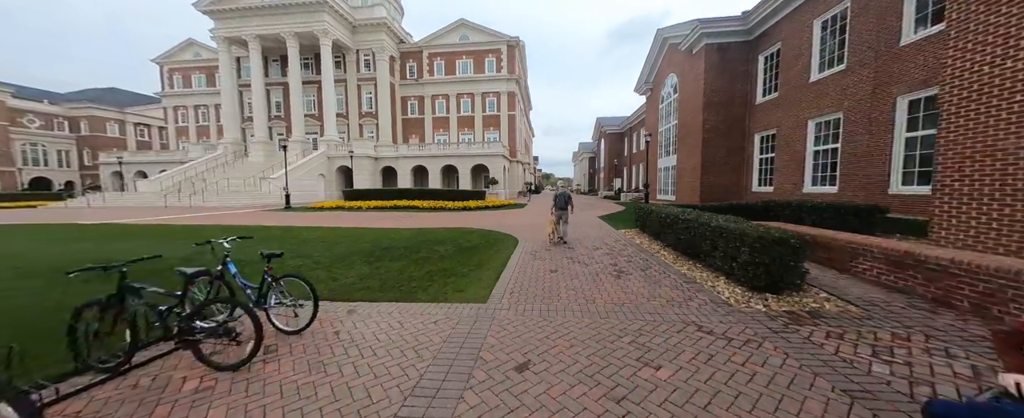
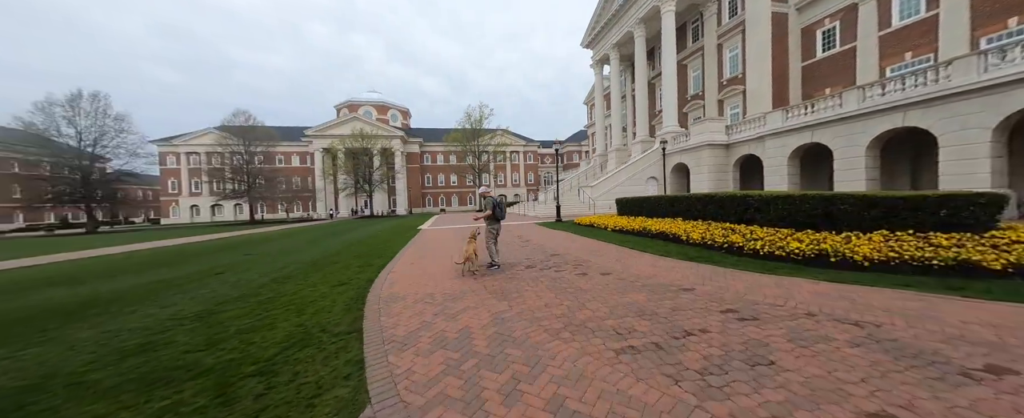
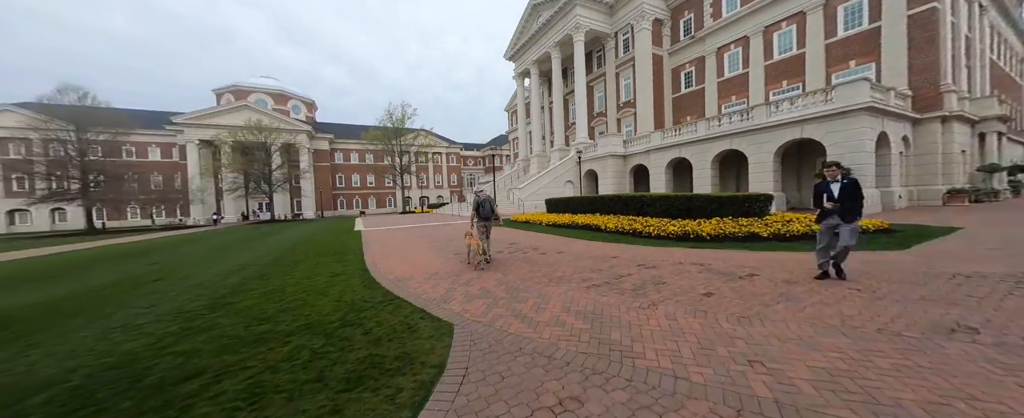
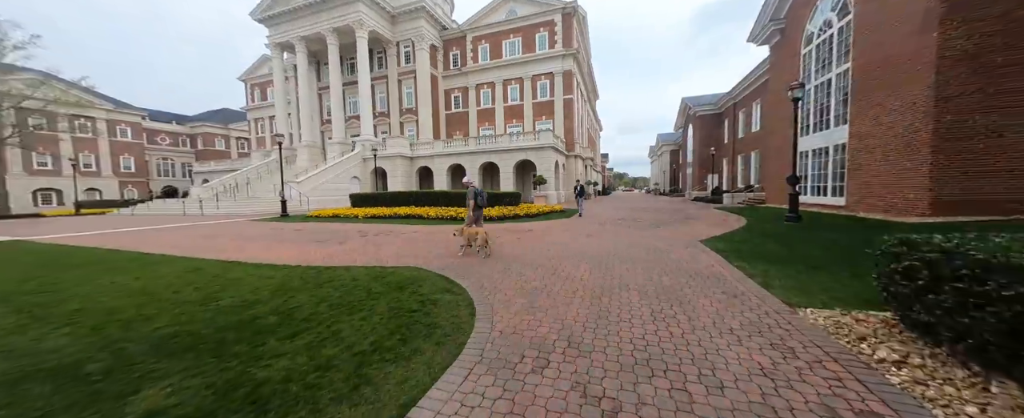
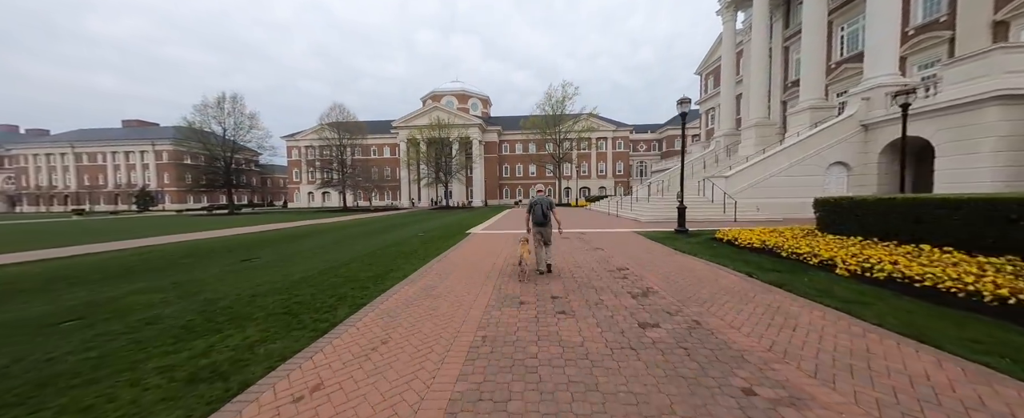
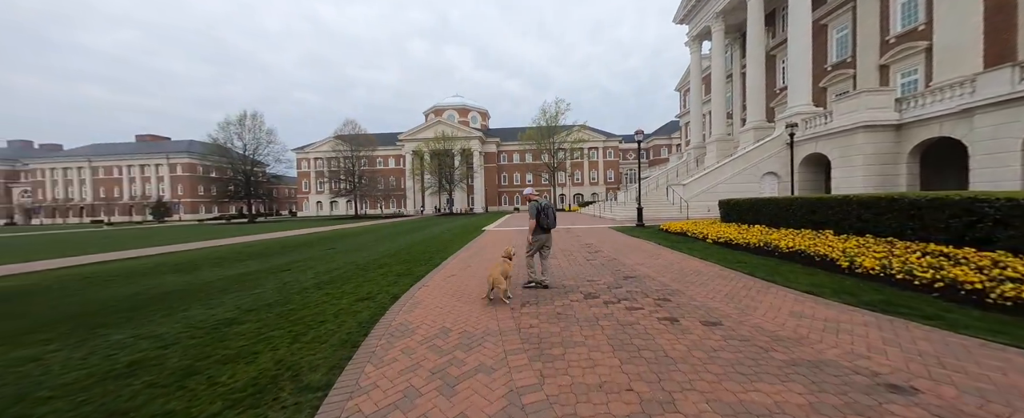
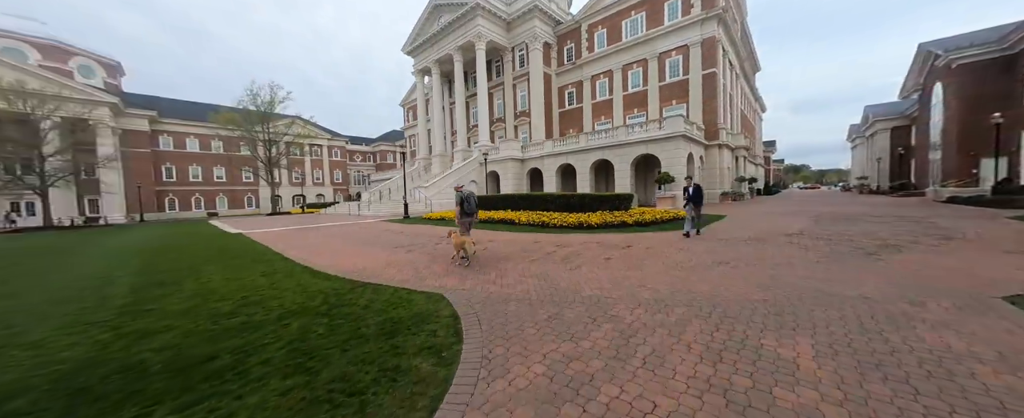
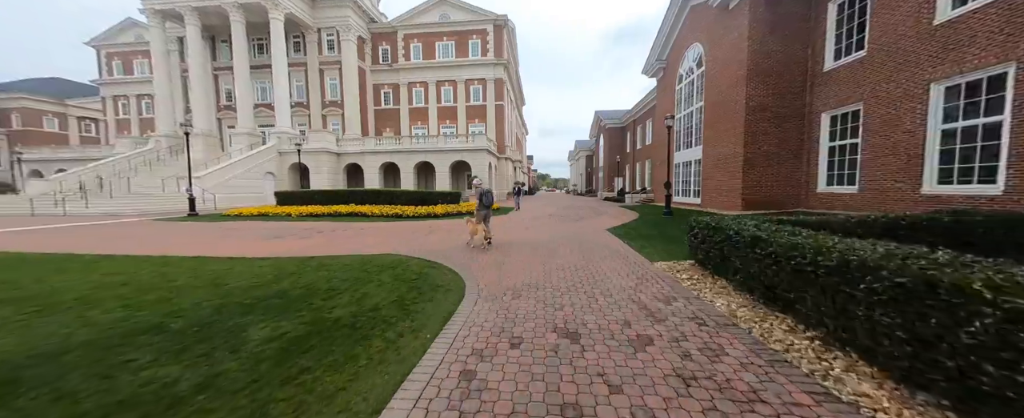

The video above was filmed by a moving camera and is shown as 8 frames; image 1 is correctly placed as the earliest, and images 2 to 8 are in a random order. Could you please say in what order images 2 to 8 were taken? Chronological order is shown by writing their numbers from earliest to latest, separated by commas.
8, 4, 7, 3, 2, 6, 5
